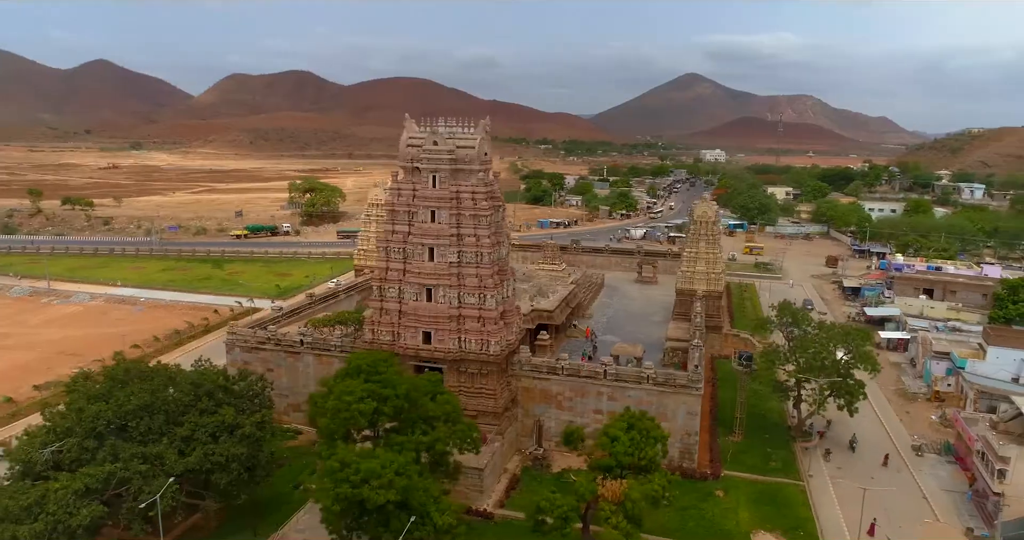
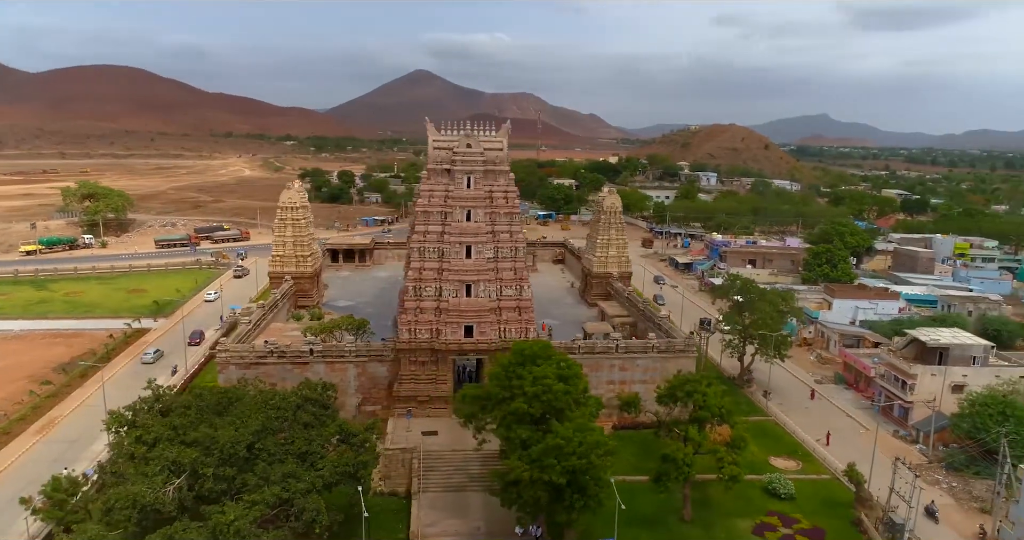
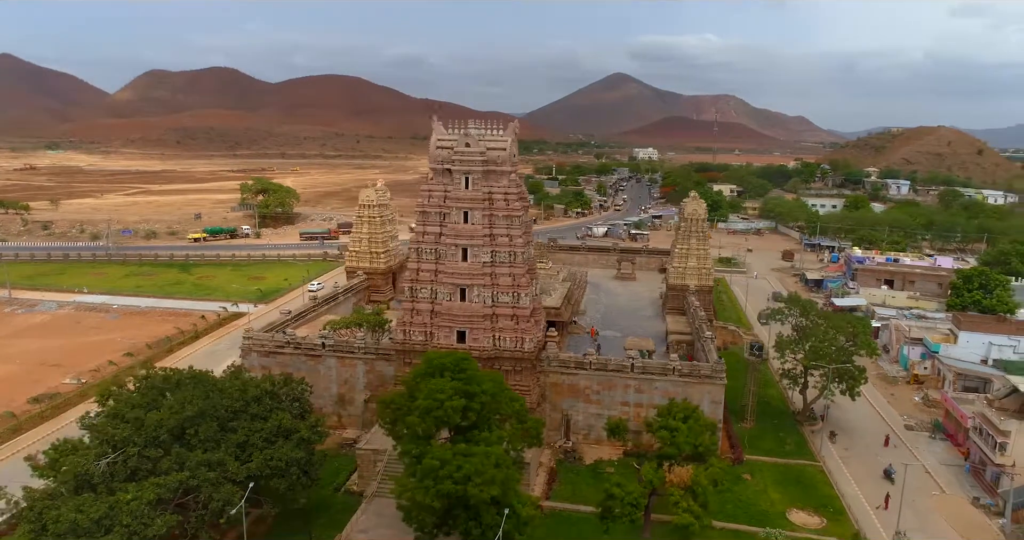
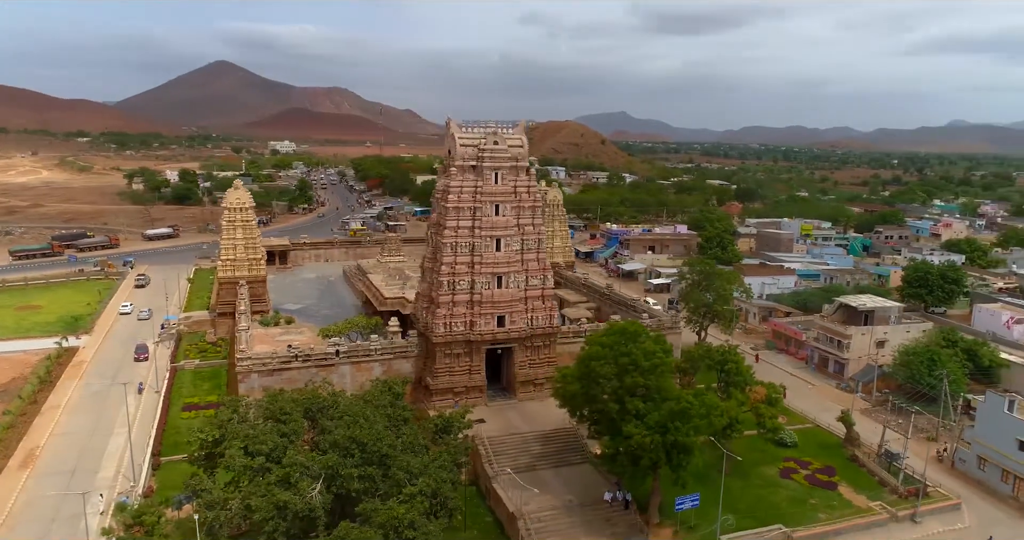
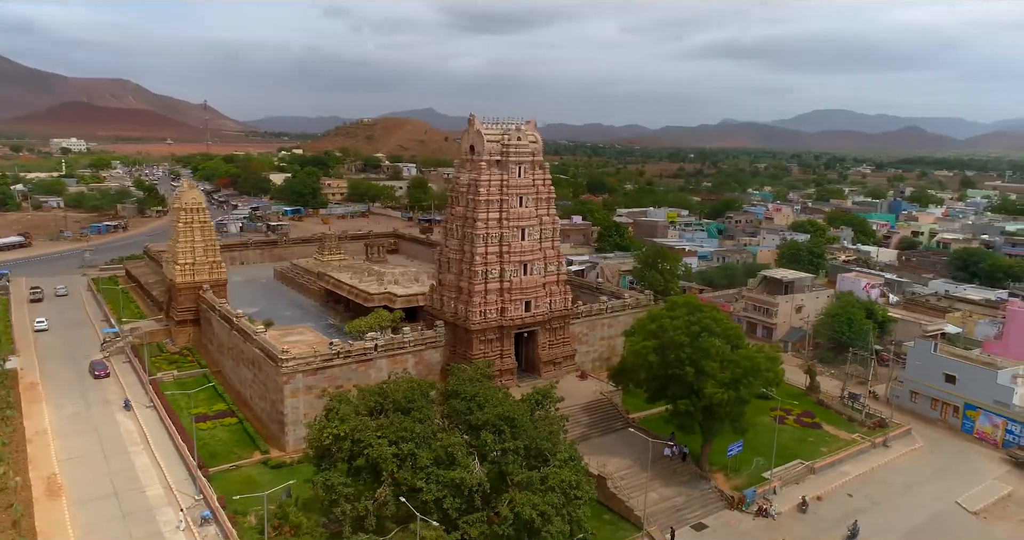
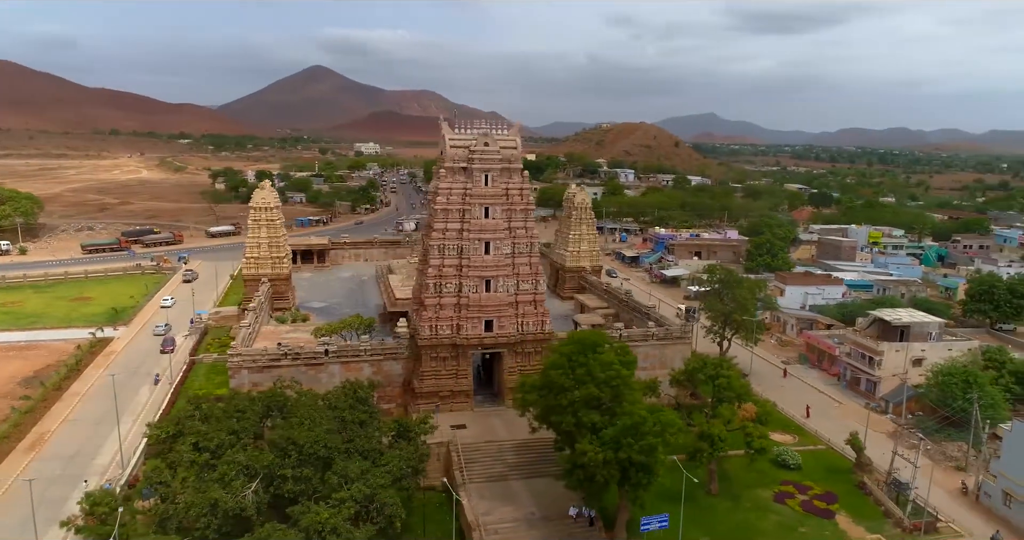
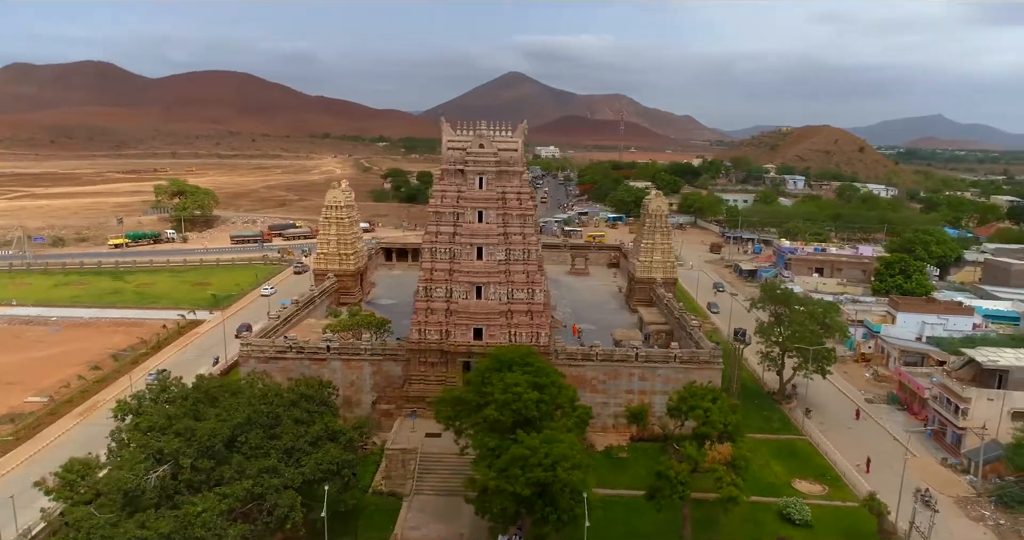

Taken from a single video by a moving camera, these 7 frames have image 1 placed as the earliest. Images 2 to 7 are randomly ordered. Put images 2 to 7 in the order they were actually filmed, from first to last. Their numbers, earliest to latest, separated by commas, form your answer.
3, 7, 2, 6, 4, 5
